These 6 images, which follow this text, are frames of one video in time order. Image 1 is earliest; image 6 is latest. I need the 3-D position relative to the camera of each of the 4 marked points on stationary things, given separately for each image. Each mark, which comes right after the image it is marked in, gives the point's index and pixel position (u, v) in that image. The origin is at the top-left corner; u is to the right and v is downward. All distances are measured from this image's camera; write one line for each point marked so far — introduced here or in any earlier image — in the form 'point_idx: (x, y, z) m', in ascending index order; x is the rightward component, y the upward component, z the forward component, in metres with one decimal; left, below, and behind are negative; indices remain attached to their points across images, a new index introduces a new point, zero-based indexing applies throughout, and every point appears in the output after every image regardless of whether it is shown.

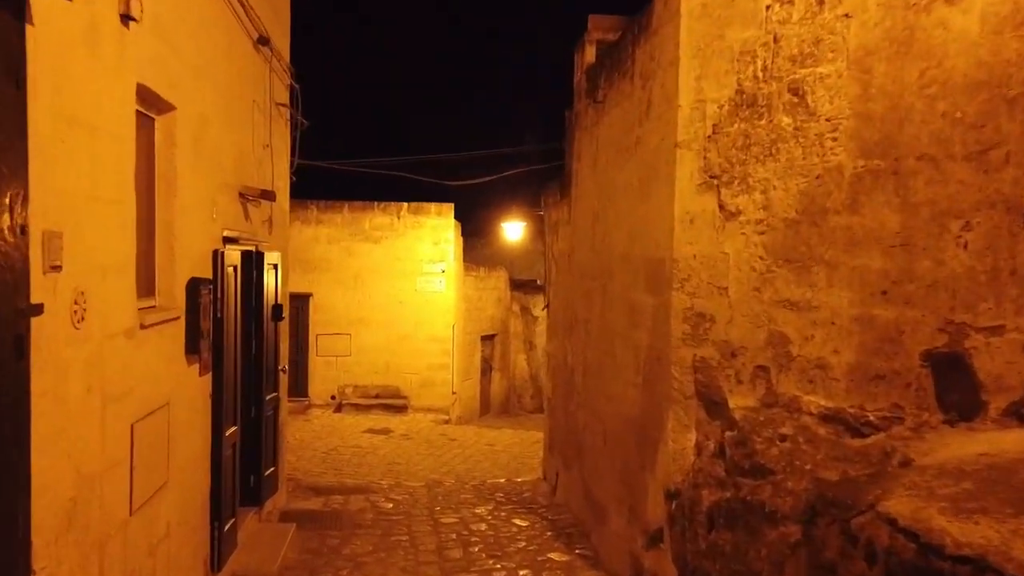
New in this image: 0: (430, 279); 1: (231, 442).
0: (-1.3, +0.1, +13.9) m
1: (-1.6, -0.9, +5.0) m
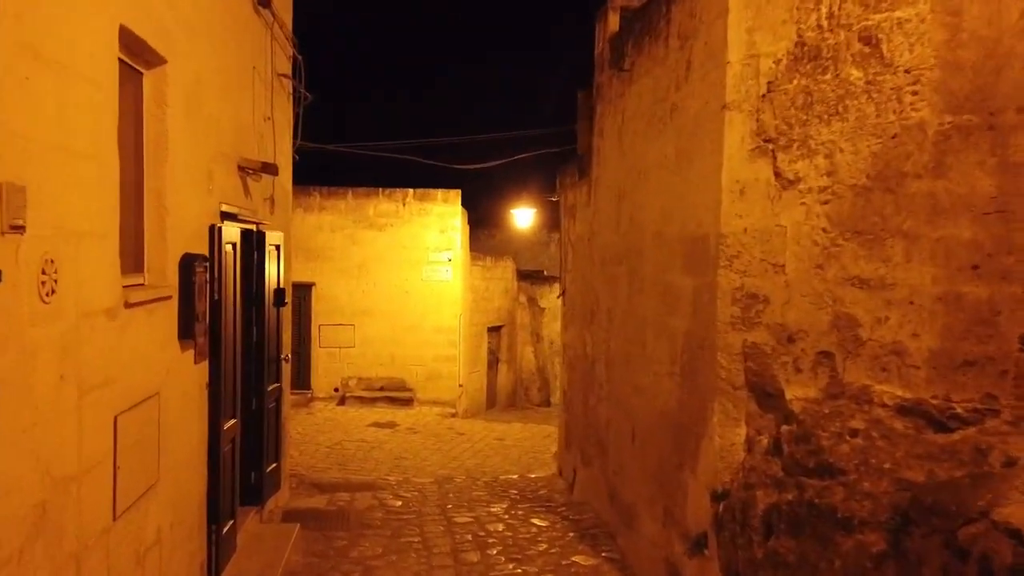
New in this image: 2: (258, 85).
0: (-1.2, +0.3, +13.5) m
1: (-1.5, -0.8, +4.6) m
2: (-1.6, +1.3, +5.5) m
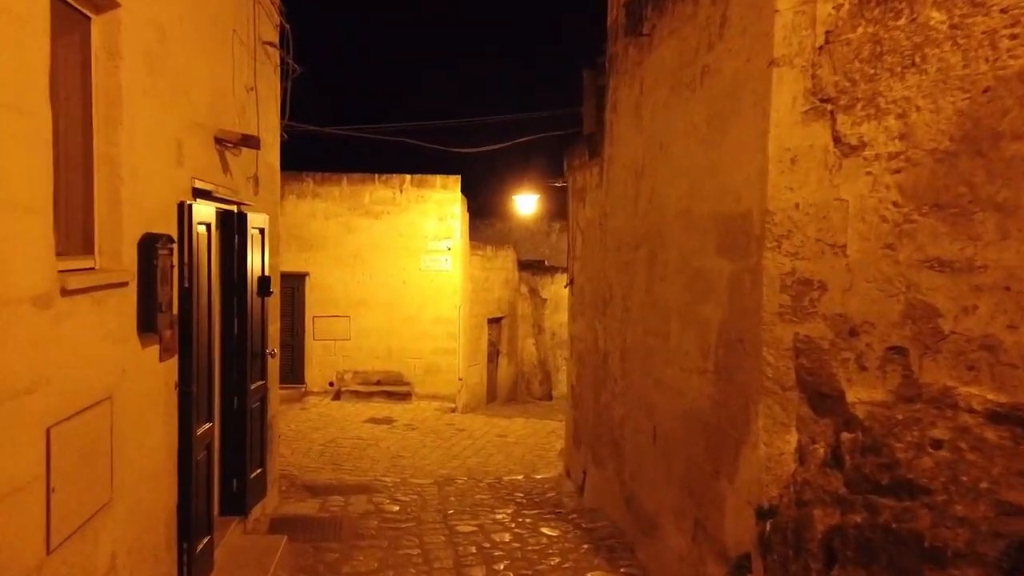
0: (-1.1, +0.5, +12.9) m
1: (-1.4, -0.7, +4.1) m
2: (-1.6, +1.4, +4.9) m
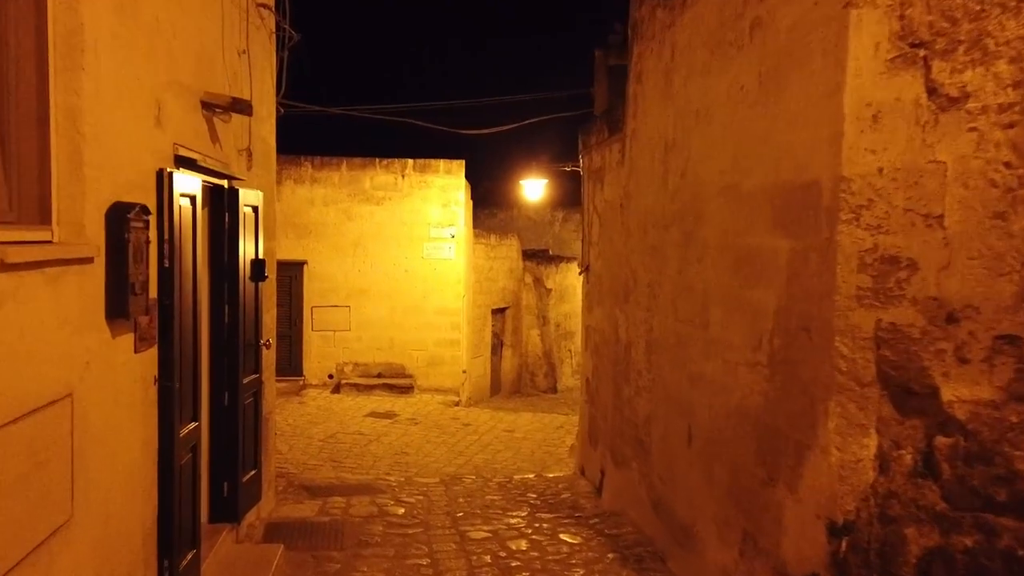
0: (-1.1, +0.6, +12.5) m
1: (-1.3, -0.7, +3.6) m
2: (-1.4, +1.4, +4.4) m
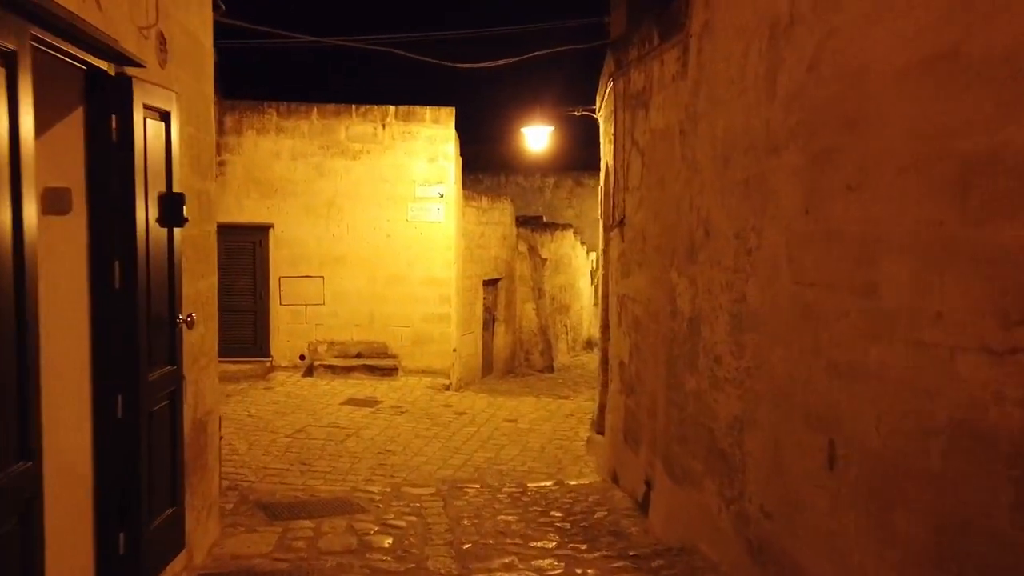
0: (-1.1, +1.0, +10.8) m
1: (-1.2, -0.5, +2.1) m
2: (-1.3, +1.6, +2.8) m
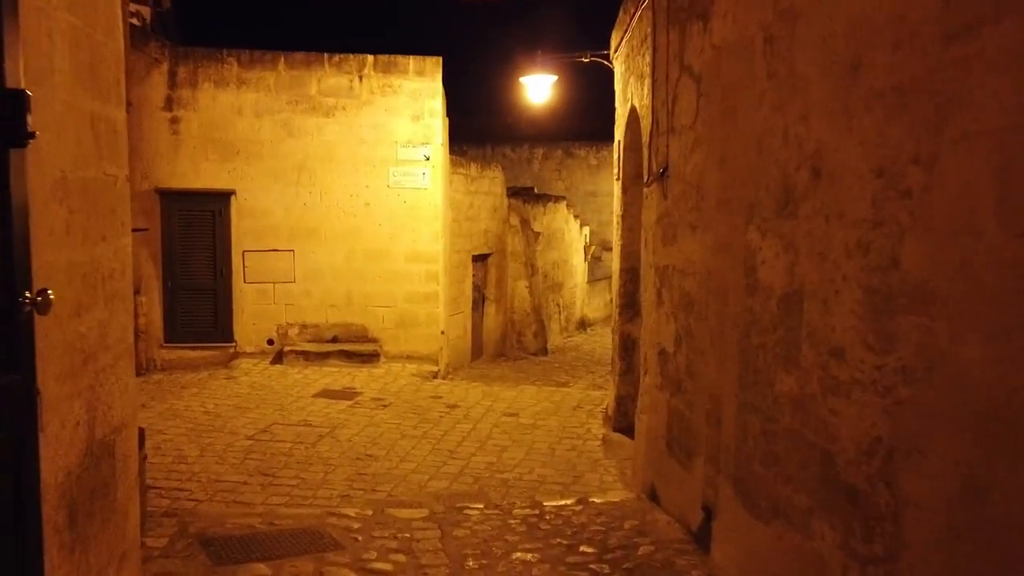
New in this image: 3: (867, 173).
0: (-1.1, +1.3, +9.6) m
1: (-1.0, -0.4, +0.8) m
2: (-1.2, +1.7, +1.5) m
3: (+1.1, +0.4, +2.6) m
